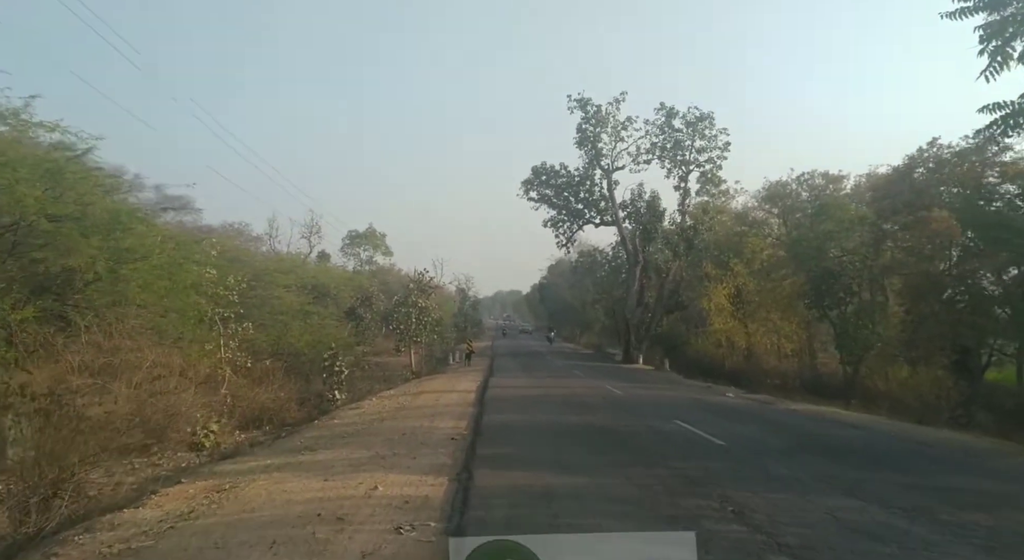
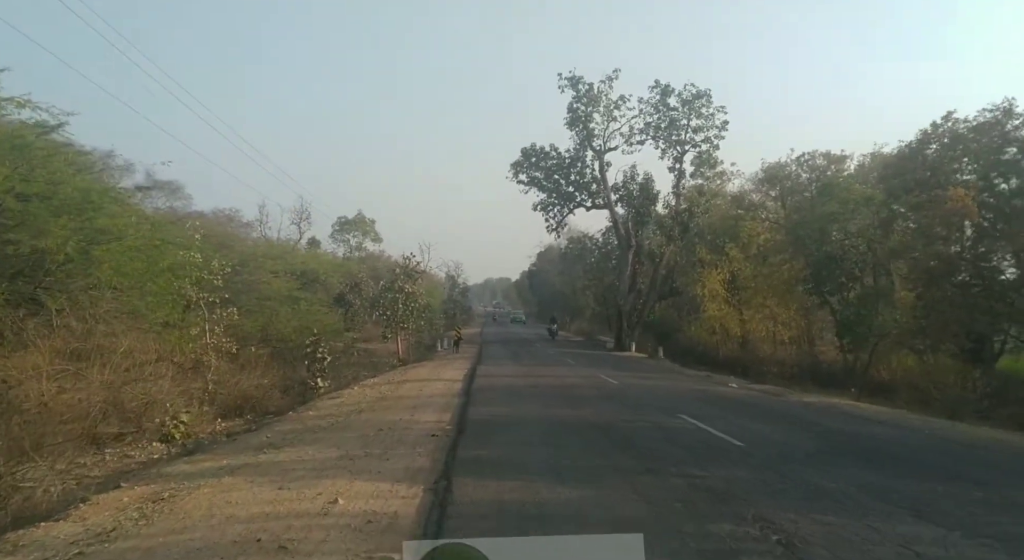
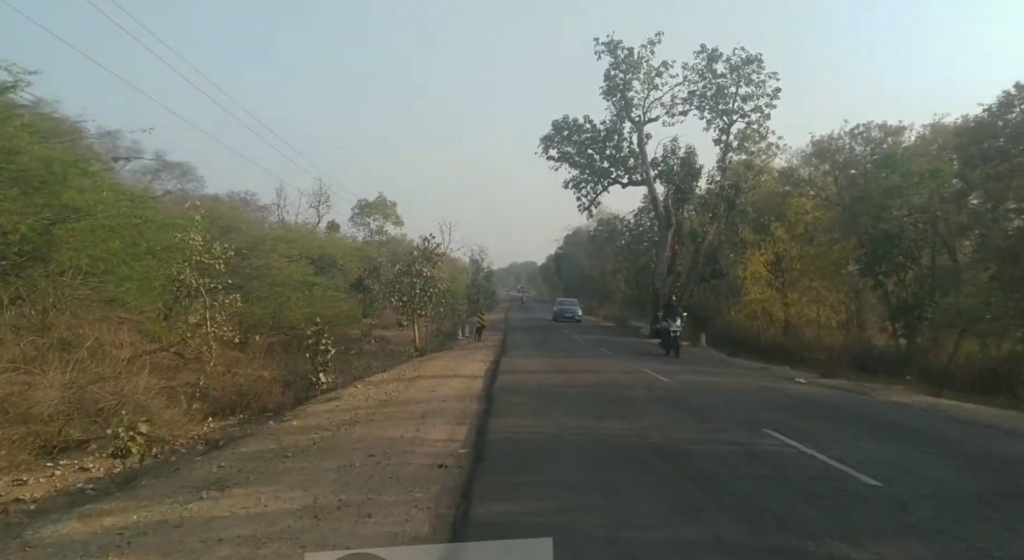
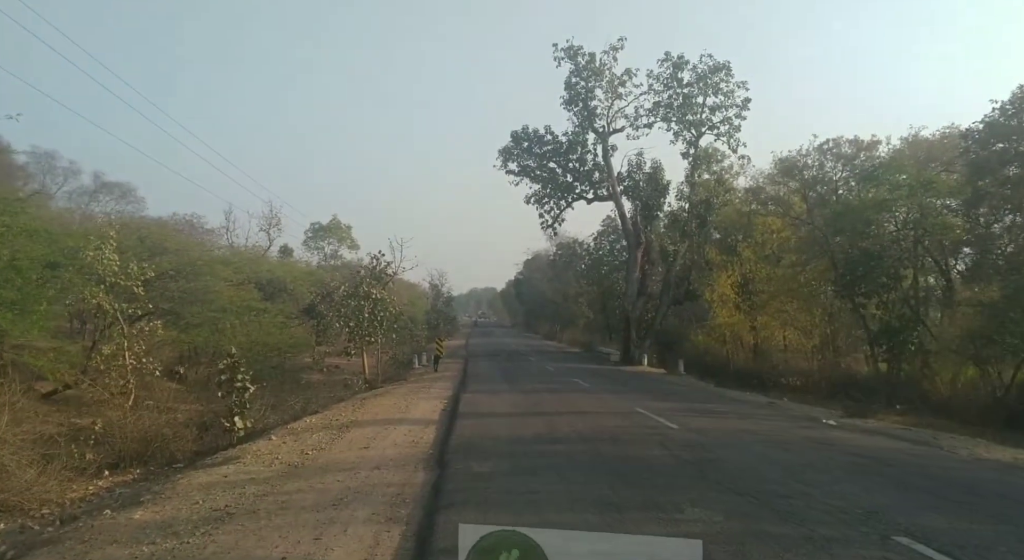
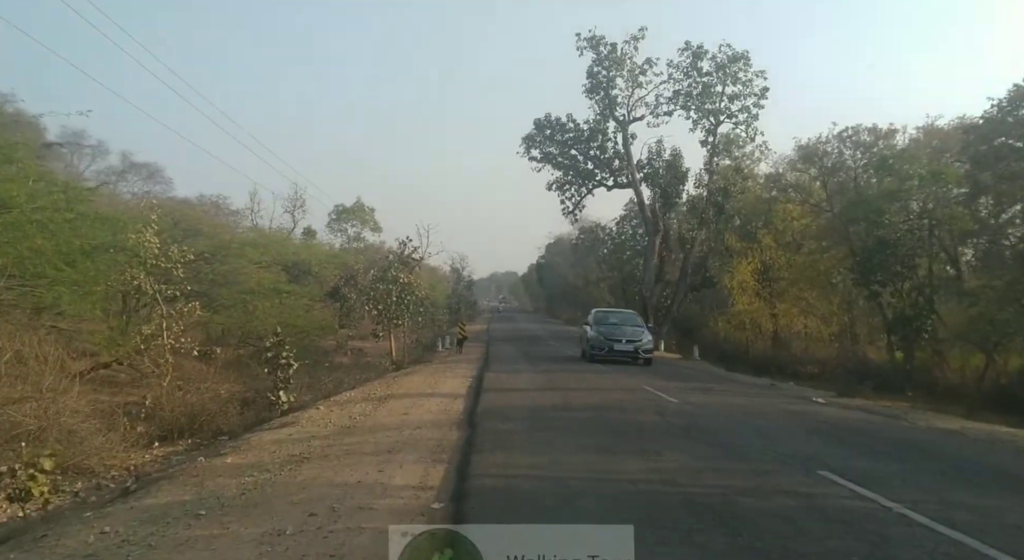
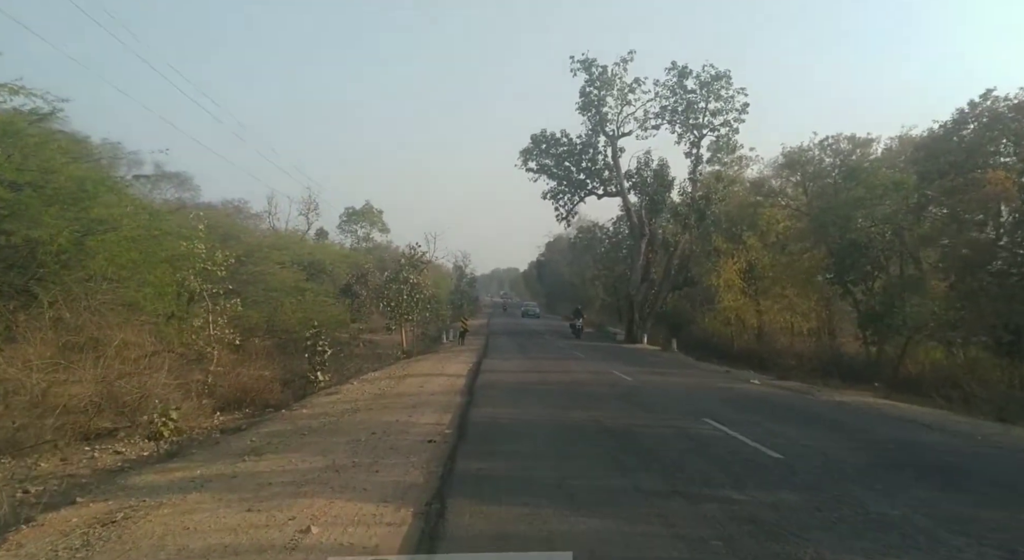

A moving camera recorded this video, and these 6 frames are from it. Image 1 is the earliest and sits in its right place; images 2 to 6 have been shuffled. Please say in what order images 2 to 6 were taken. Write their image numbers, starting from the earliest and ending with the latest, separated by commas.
2, 6, 3, 5, 4
